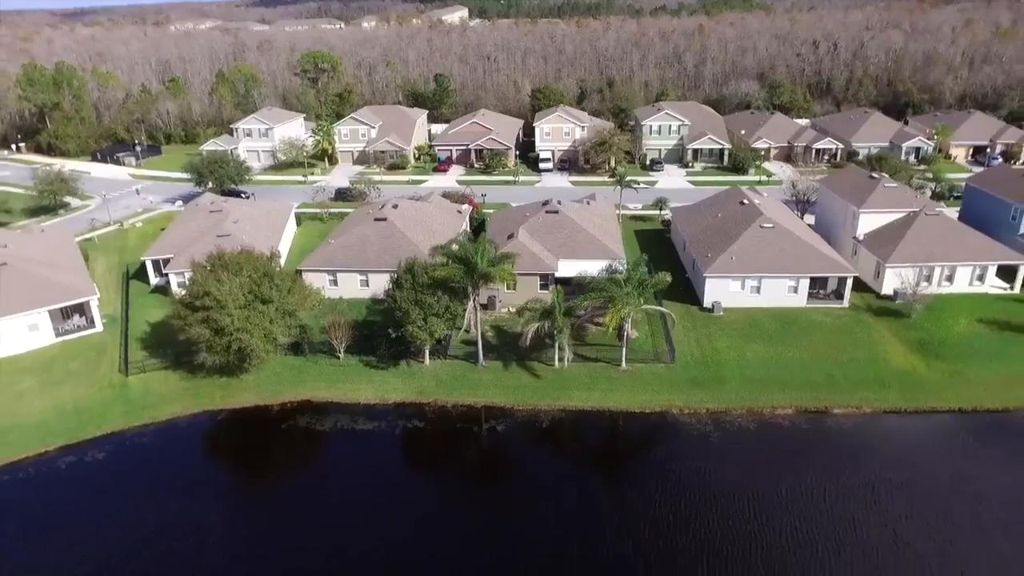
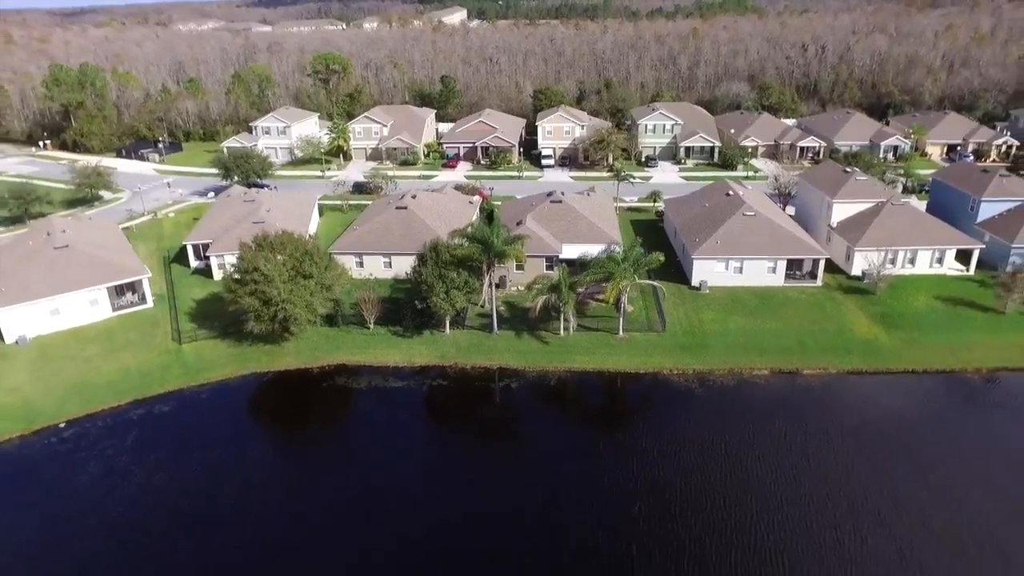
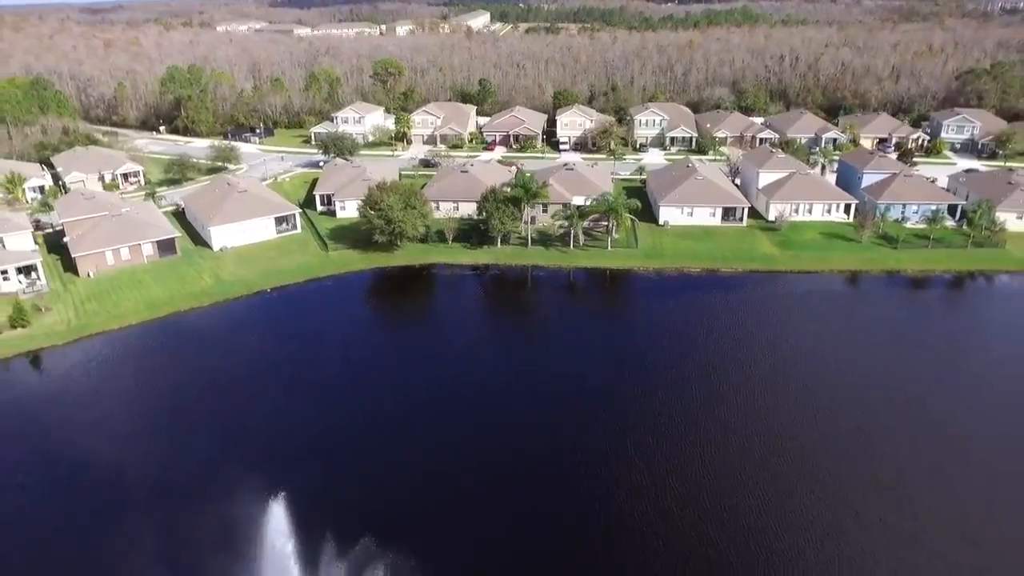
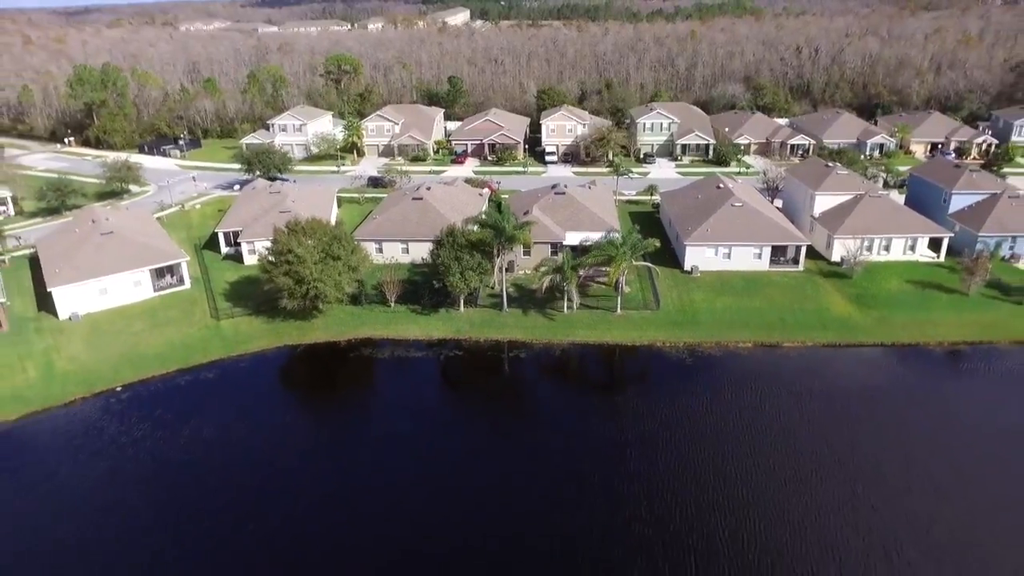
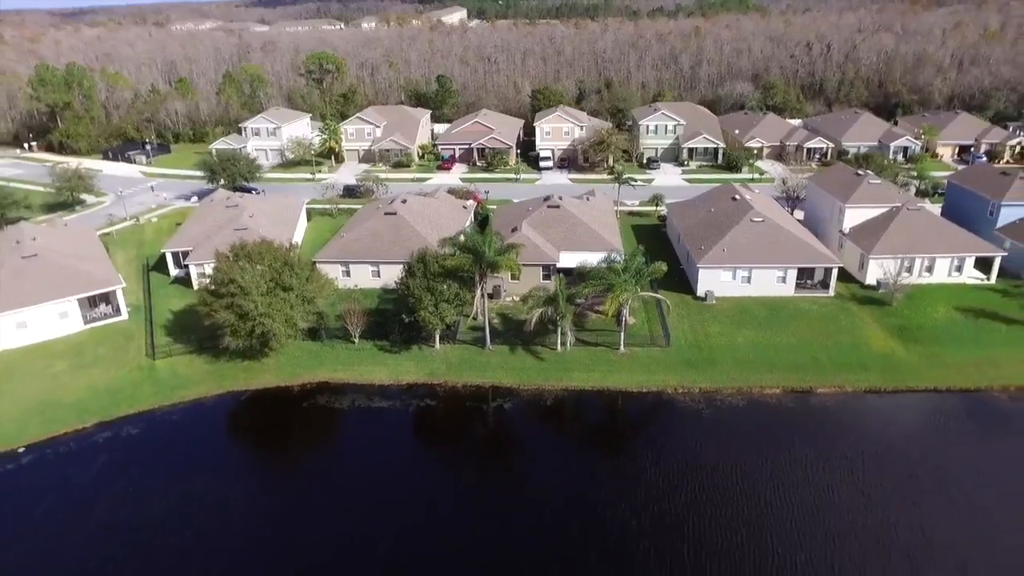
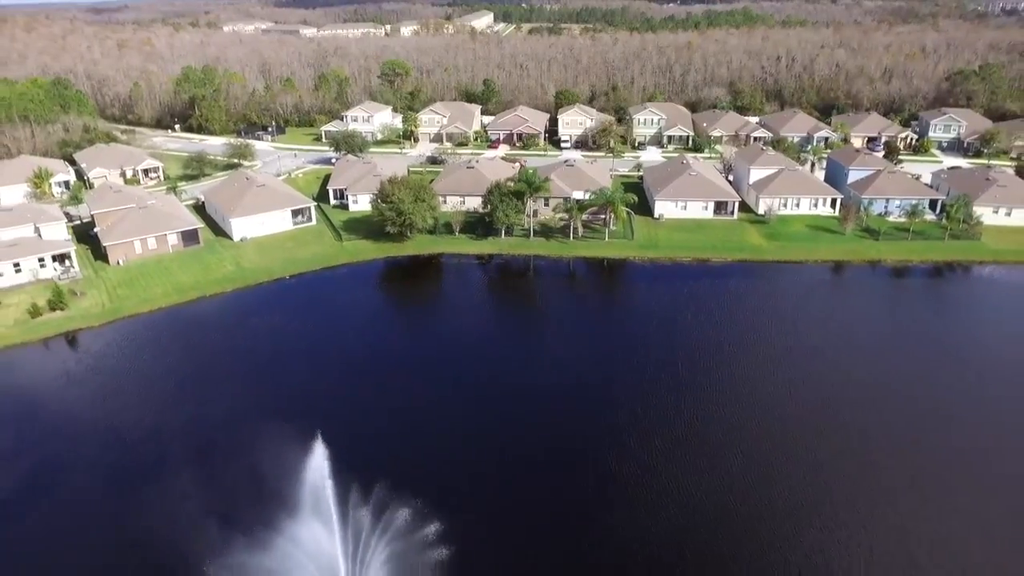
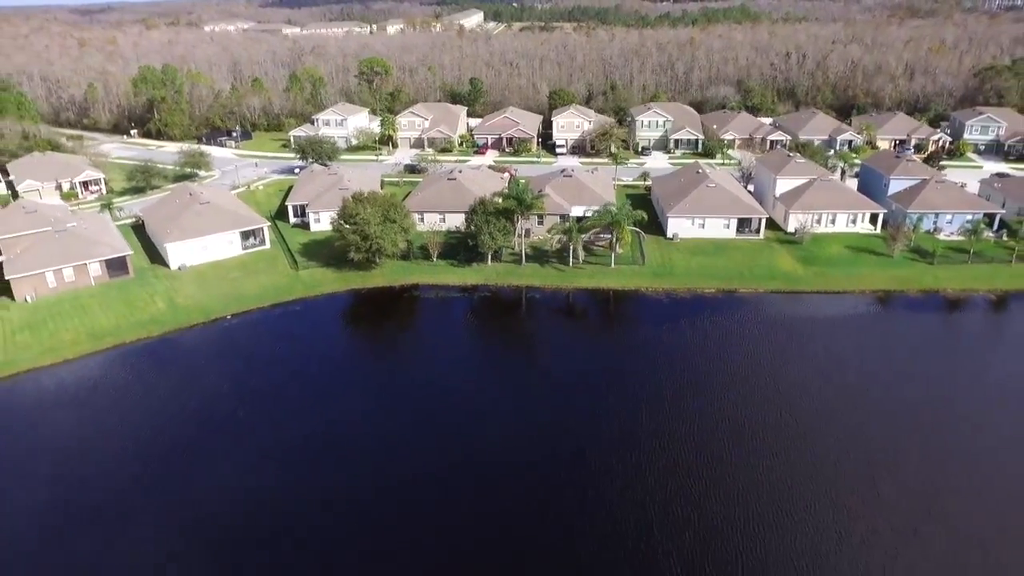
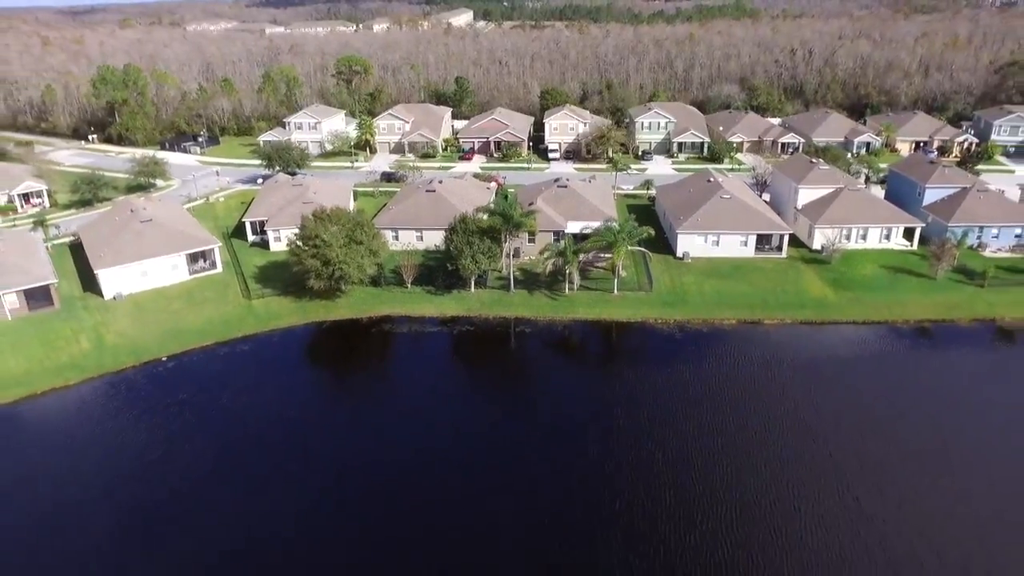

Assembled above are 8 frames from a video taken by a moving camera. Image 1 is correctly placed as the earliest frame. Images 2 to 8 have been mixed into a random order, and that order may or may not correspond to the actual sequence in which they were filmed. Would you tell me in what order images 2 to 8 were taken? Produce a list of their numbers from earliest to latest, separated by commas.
5, 2, 4, 8, 7, 3, 6
